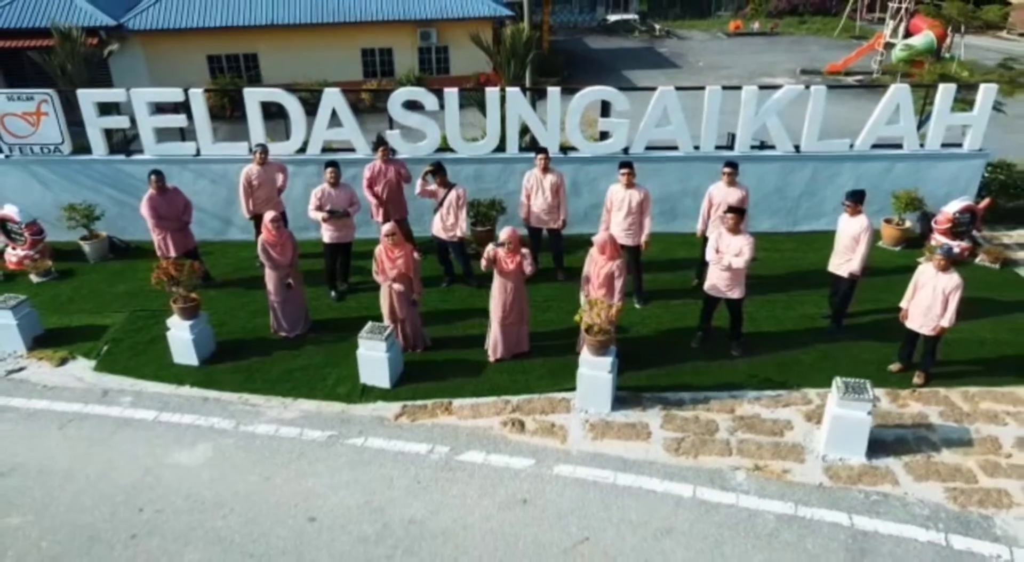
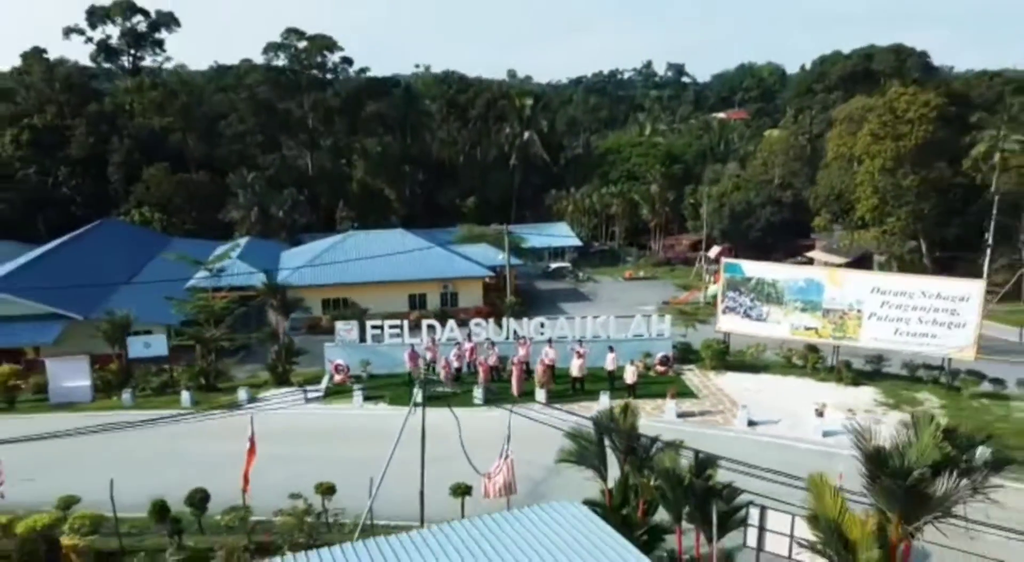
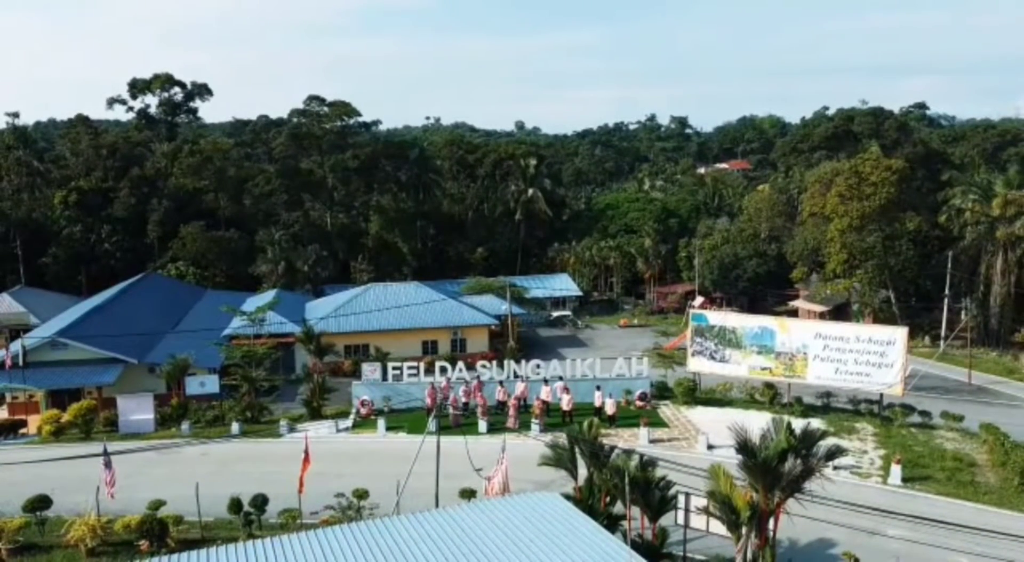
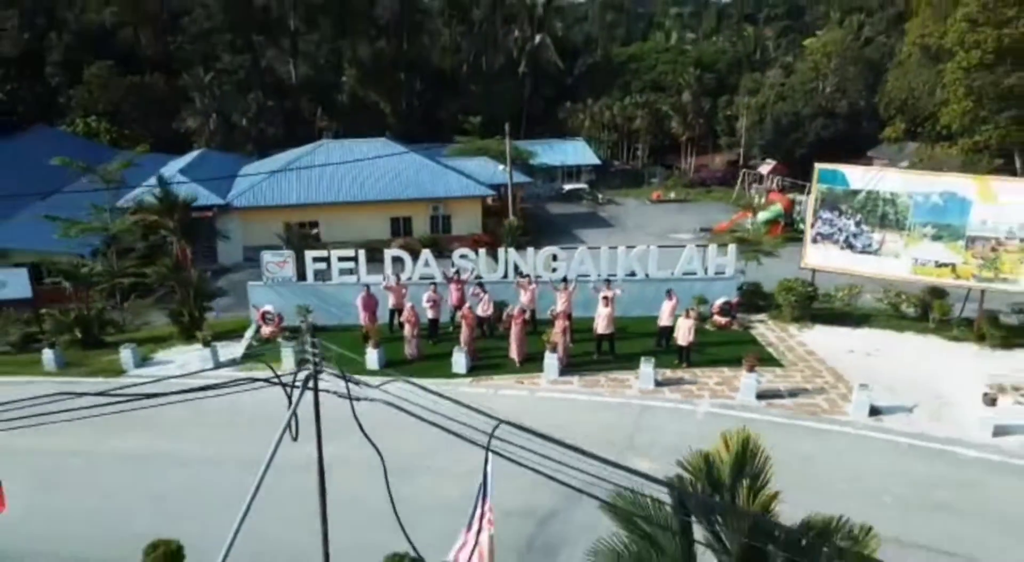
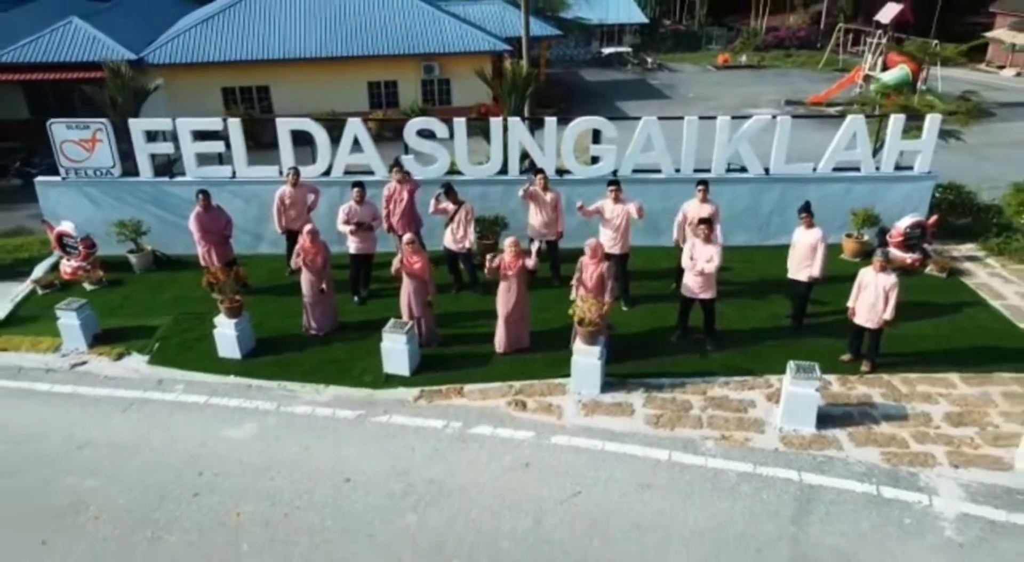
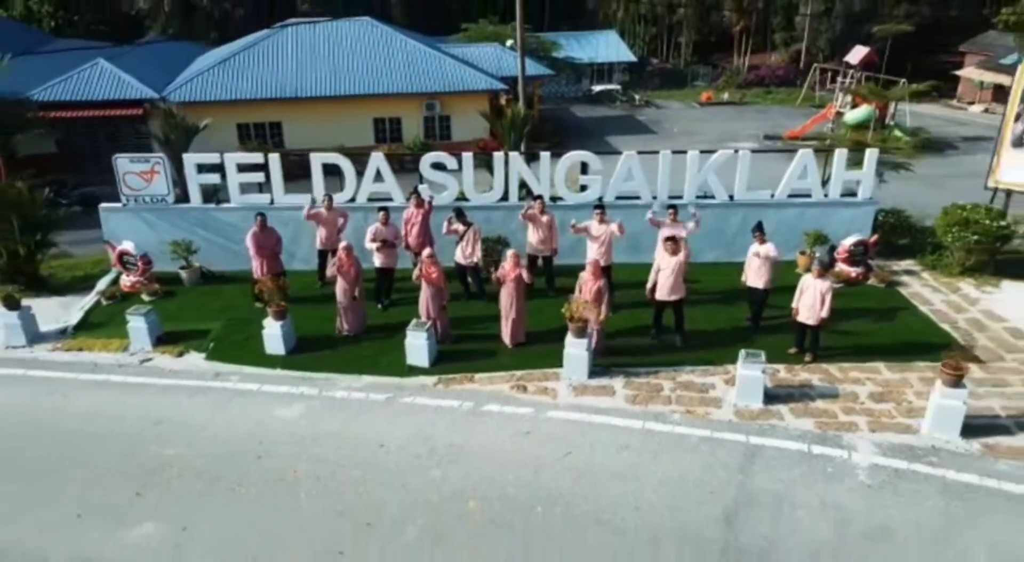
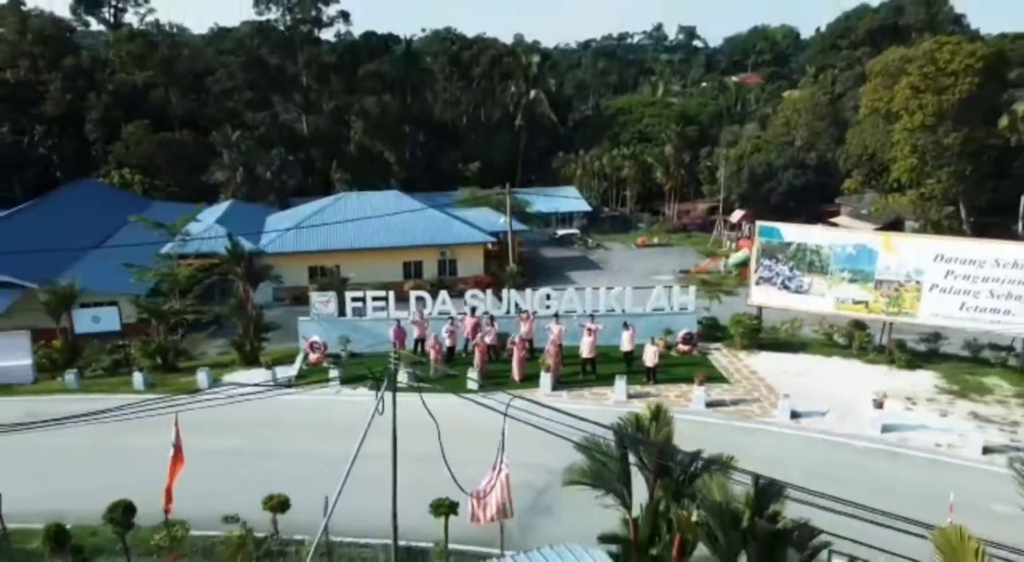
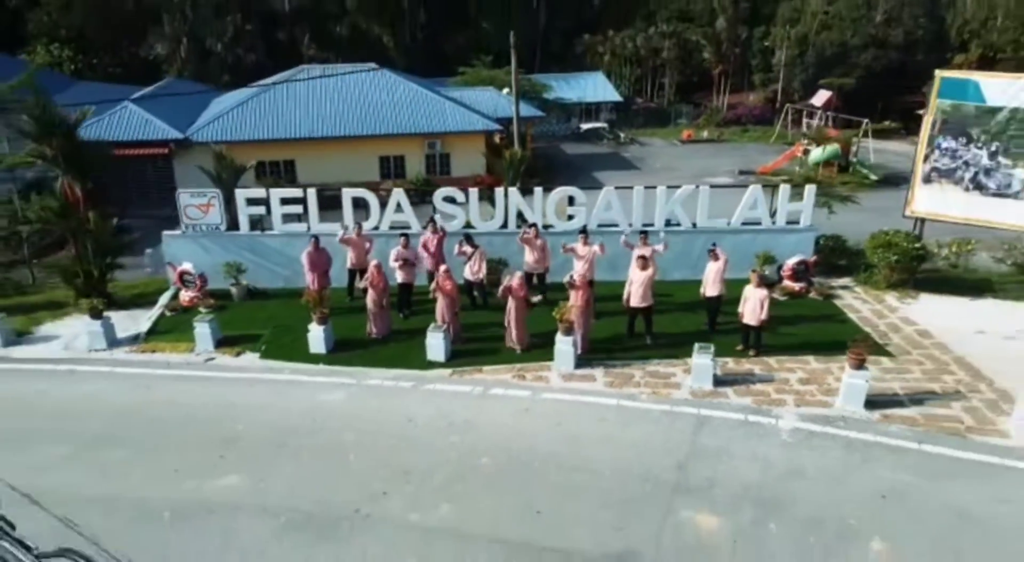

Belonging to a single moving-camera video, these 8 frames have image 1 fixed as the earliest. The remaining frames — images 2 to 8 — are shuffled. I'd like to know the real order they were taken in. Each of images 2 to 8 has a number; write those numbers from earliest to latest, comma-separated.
5, 6, 8, 4, 7, 2, 3
